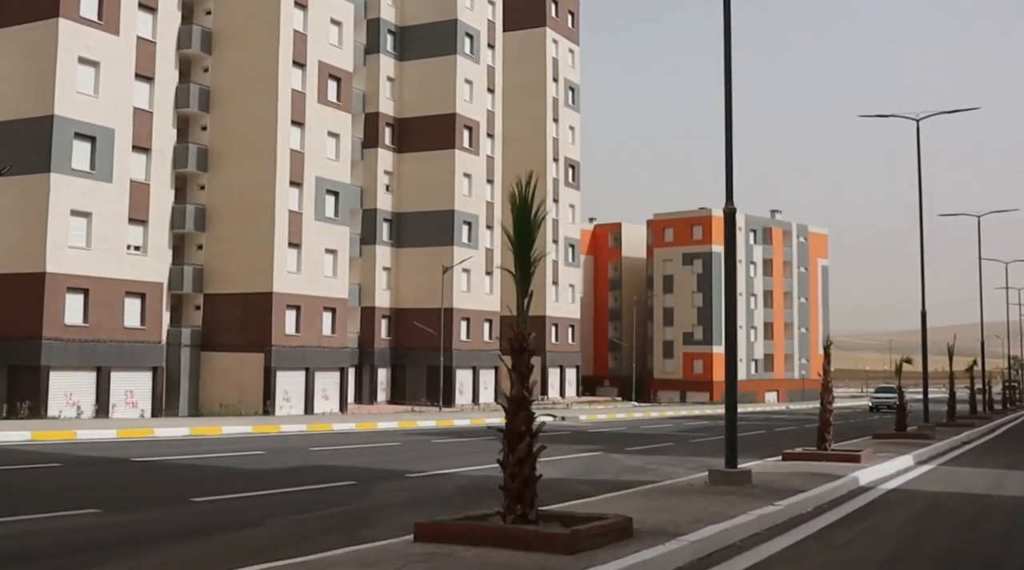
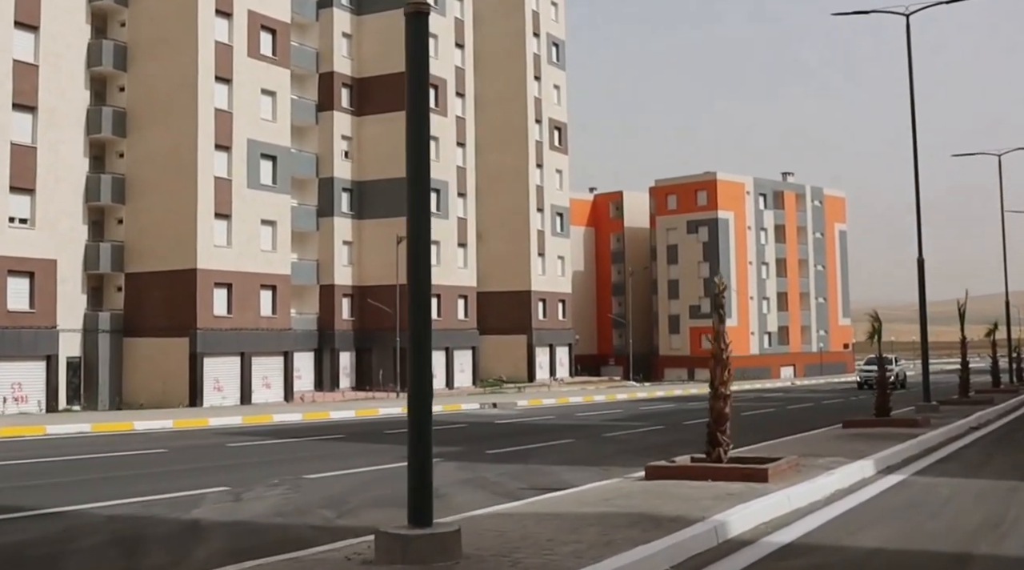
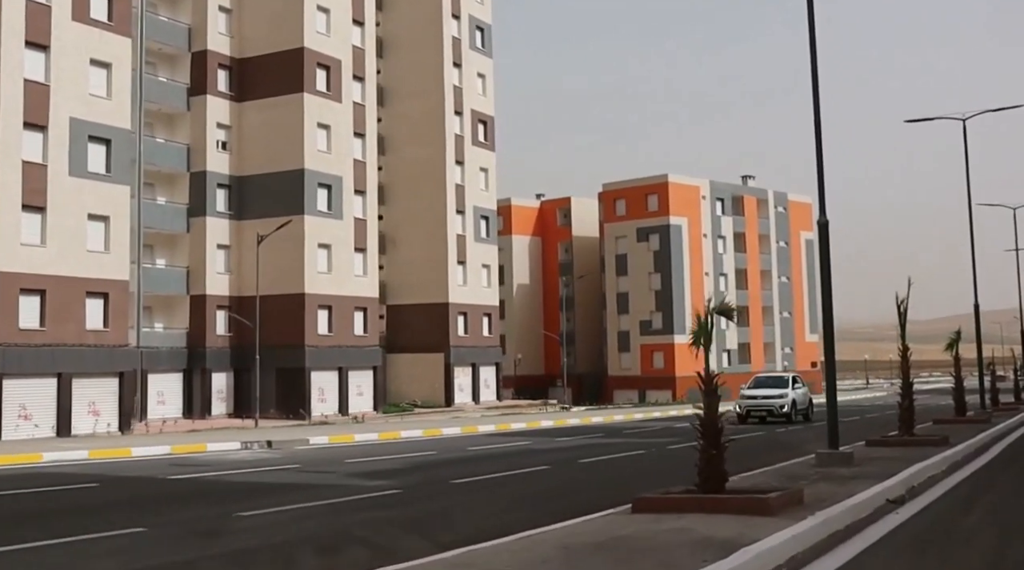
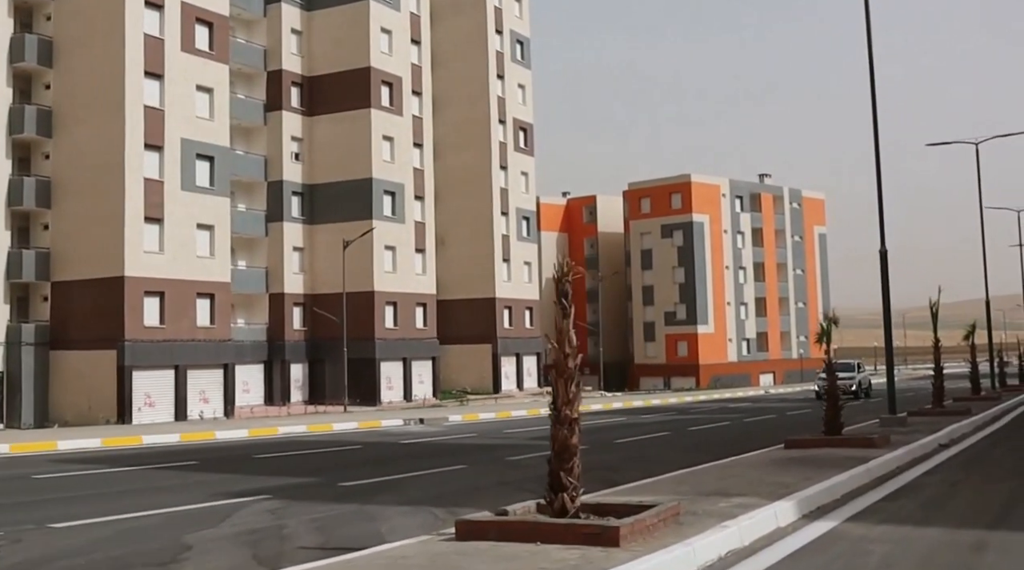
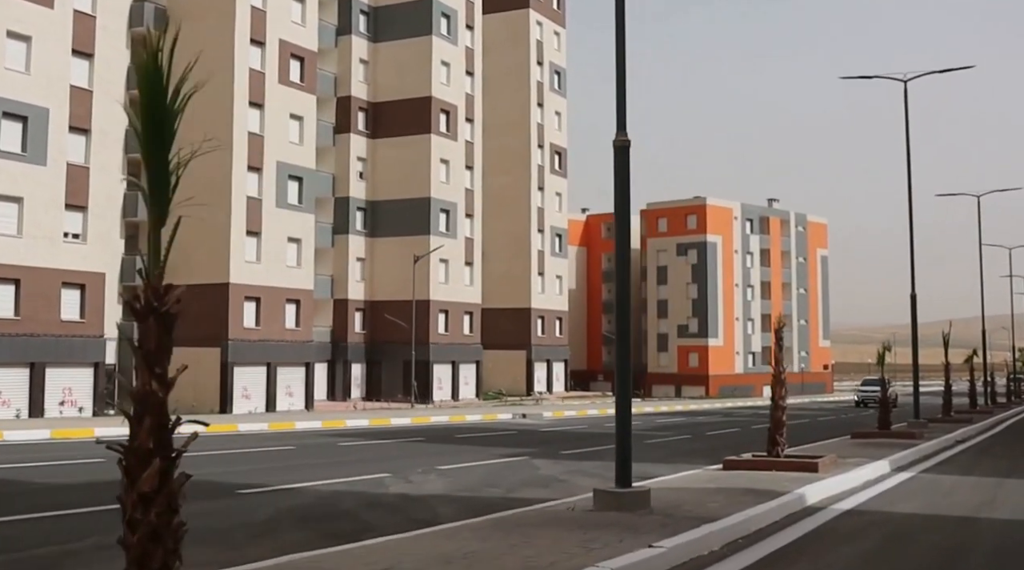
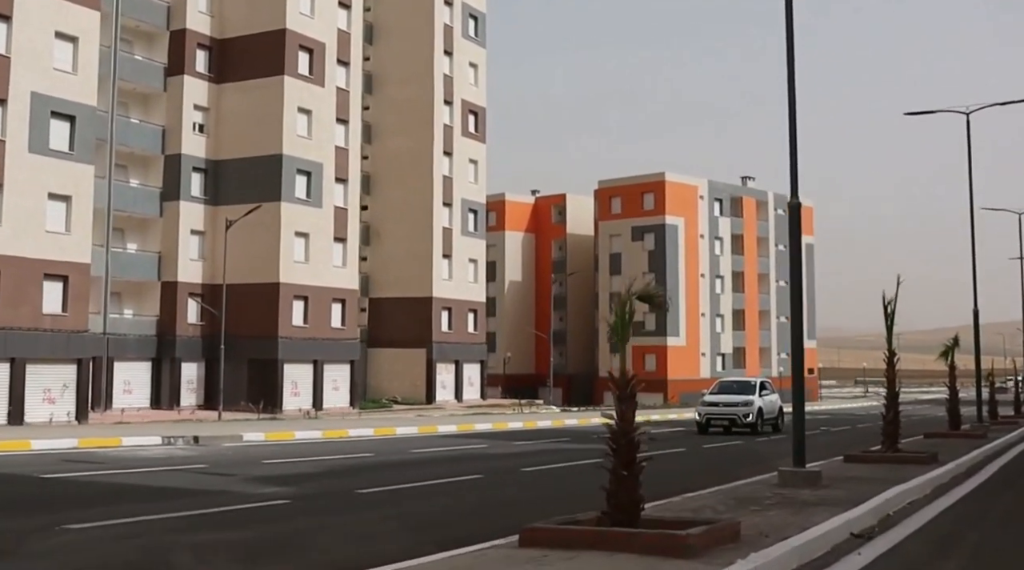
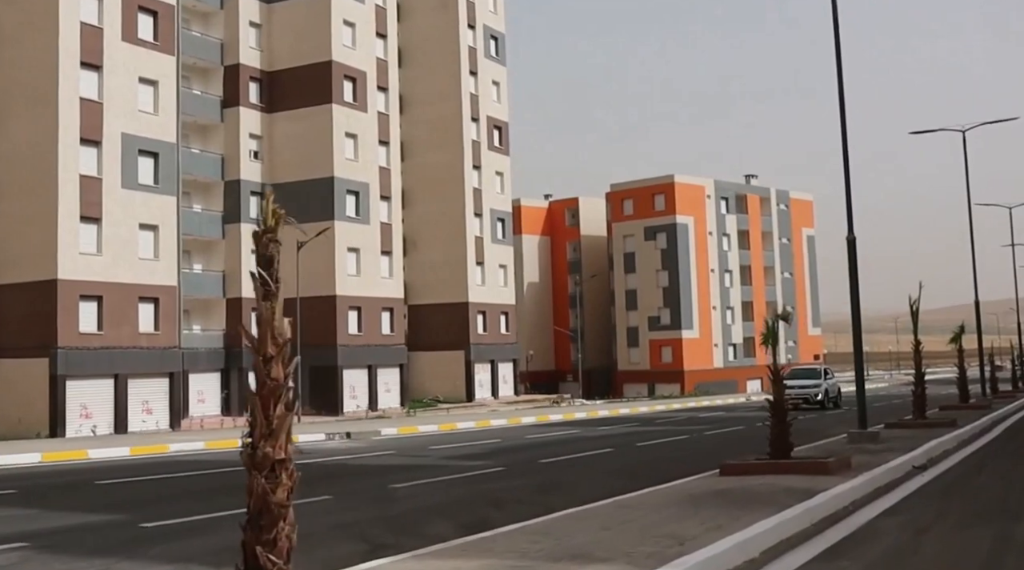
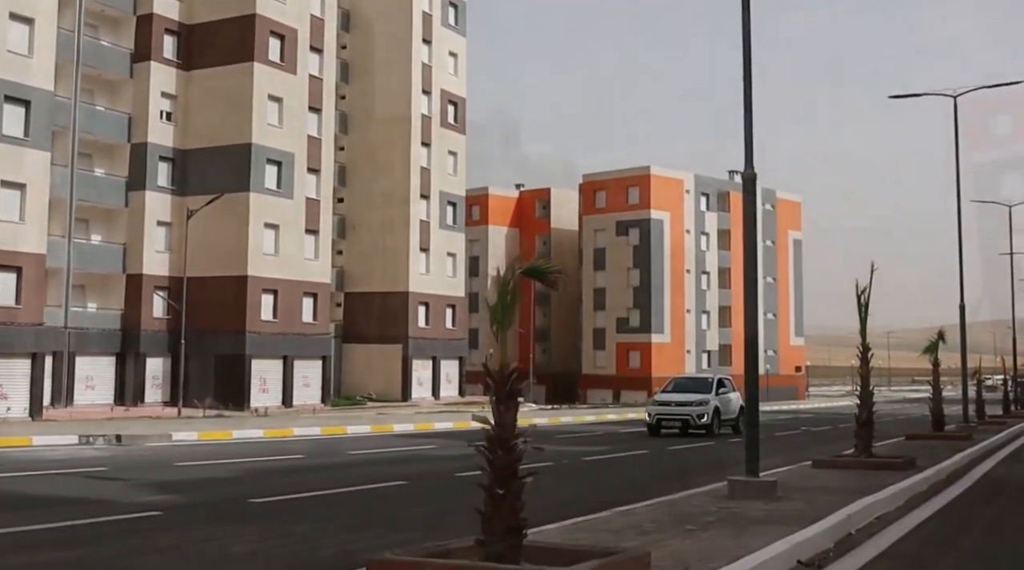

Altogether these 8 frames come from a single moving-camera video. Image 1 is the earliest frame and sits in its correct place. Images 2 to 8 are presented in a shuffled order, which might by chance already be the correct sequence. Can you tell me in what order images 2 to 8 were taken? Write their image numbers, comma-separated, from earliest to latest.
5, 2, 4, 7, 3, 6, 8
